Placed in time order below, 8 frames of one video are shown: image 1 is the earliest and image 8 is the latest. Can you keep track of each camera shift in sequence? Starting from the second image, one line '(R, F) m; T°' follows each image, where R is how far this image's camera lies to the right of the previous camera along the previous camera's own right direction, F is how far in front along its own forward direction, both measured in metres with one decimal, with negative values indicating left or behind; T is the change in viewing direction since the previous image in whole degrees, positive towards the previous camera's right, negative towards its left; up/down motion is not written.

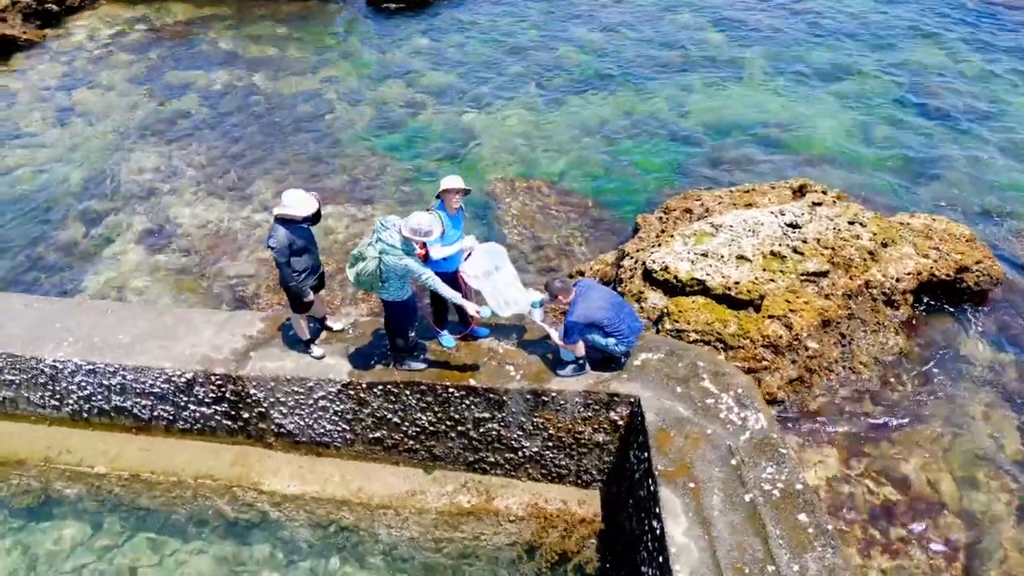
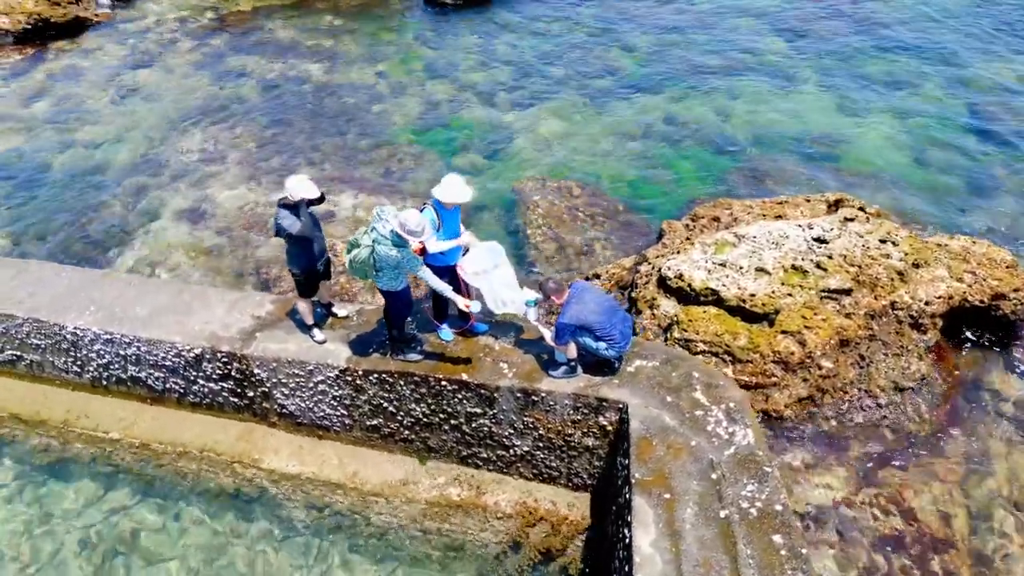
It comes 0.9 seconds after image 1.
(+0.5, 0.0) m; -4°
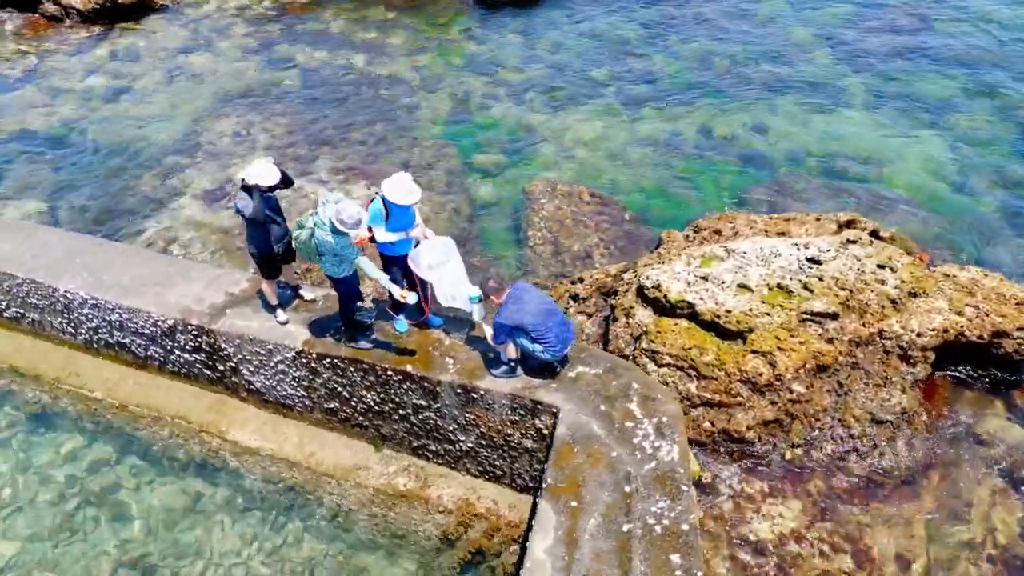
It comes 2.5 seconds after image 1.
(+1.1, 0.0) m; -5°
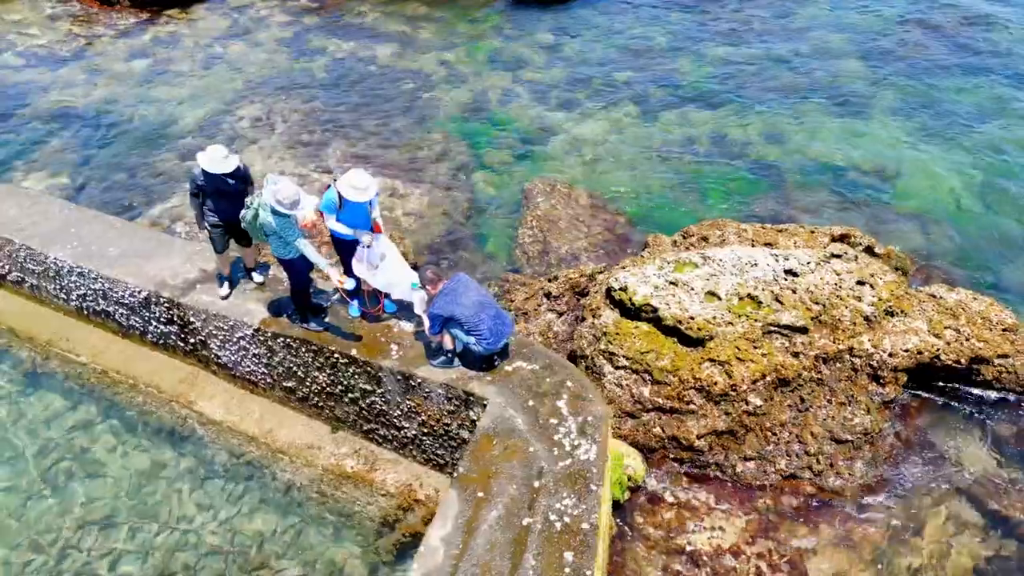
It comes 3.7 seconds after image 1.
(+1.0, 0.0) m; -4°
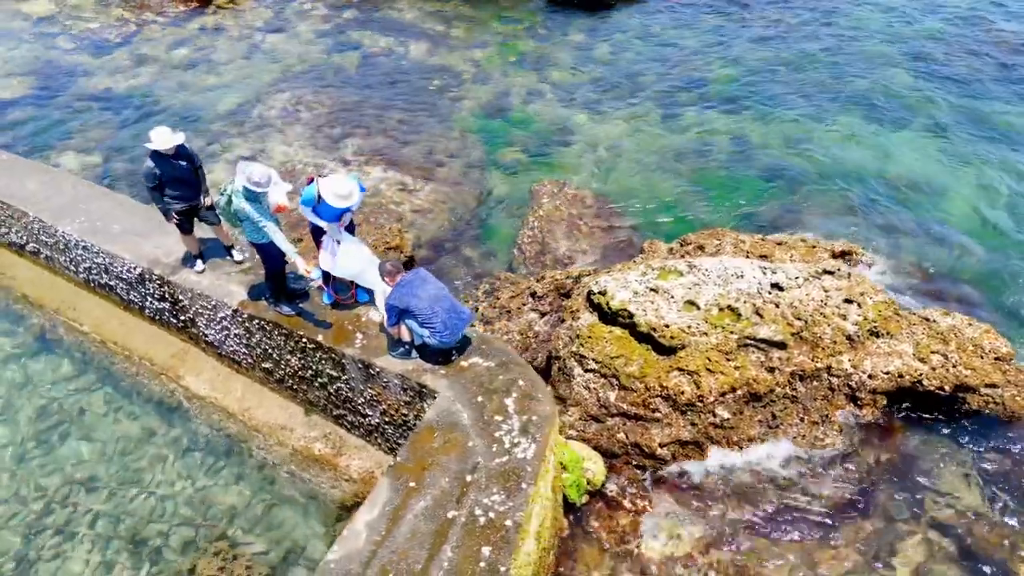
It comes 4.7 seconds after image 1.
(+0.8, 0.0) m; -4°
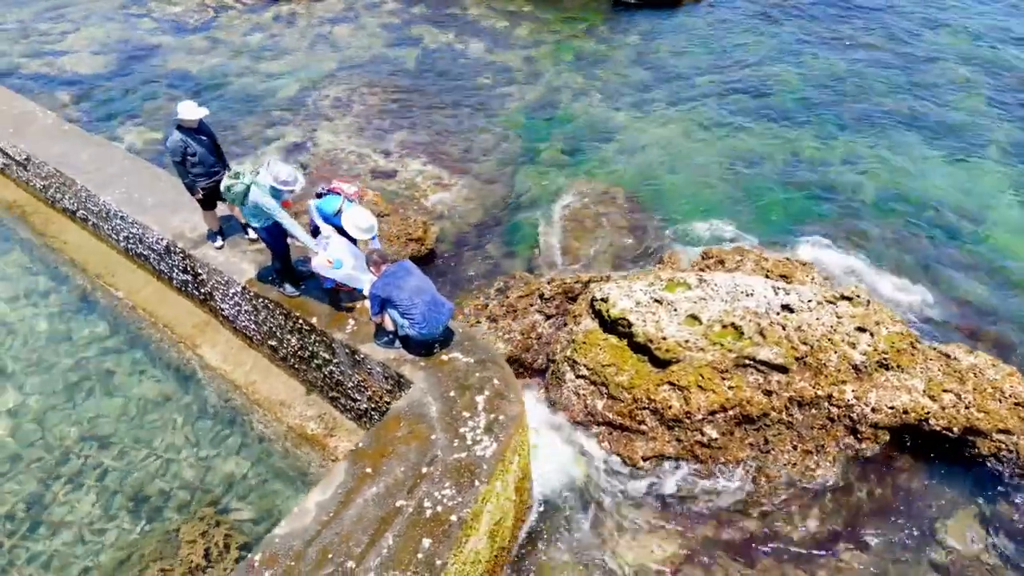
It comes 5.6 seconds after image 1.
(+0.8, 0.0) m; -6°
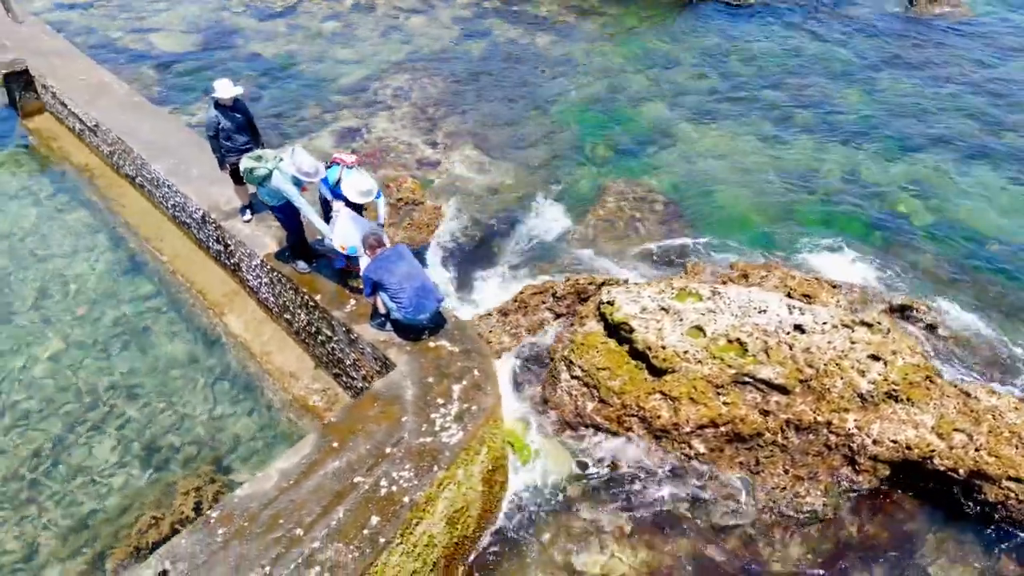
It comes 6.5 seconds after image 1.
(+0.8, 0.0) m; -6°
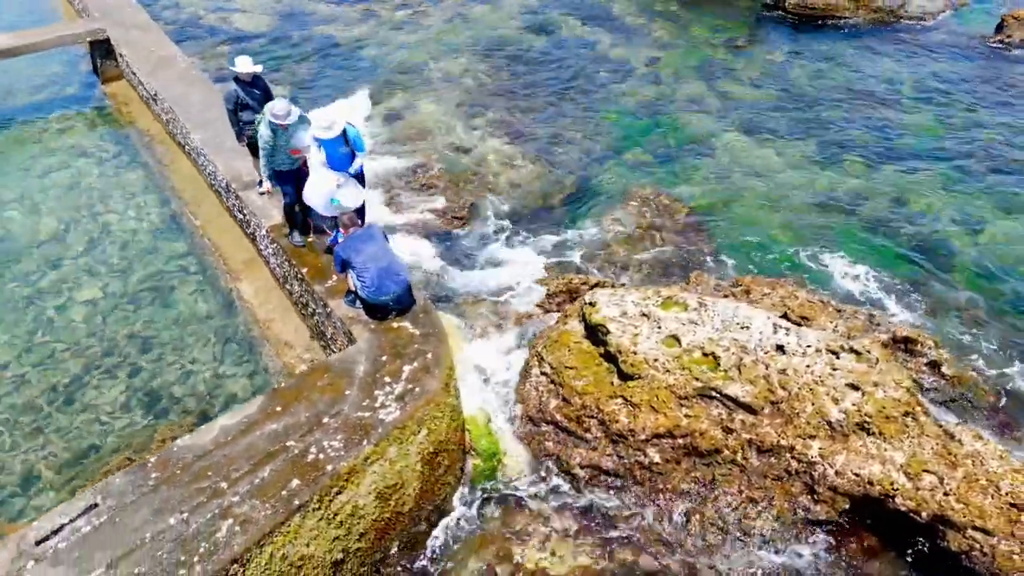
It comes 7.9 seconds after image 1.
(+1.1, 0.0) m; -7°
